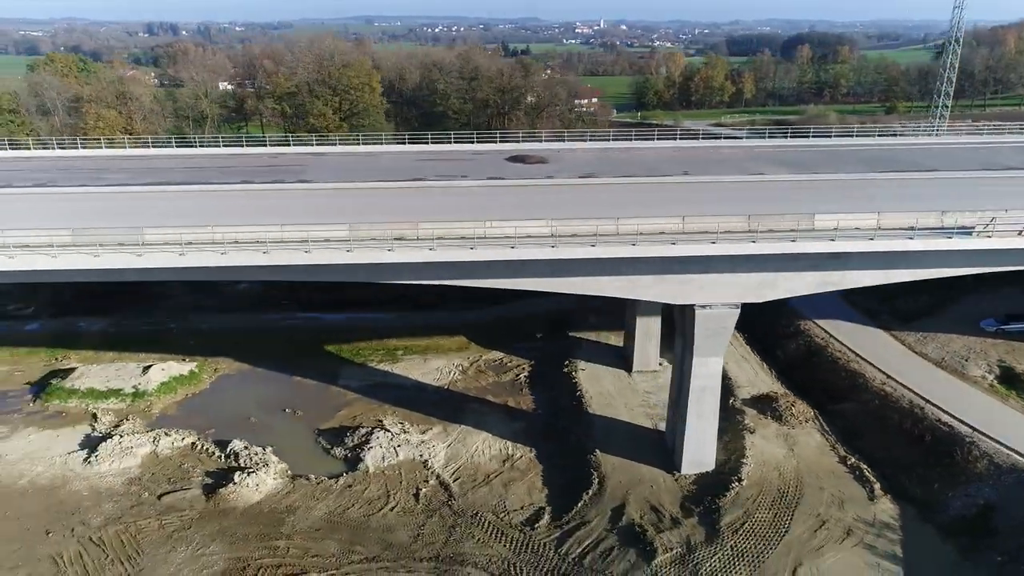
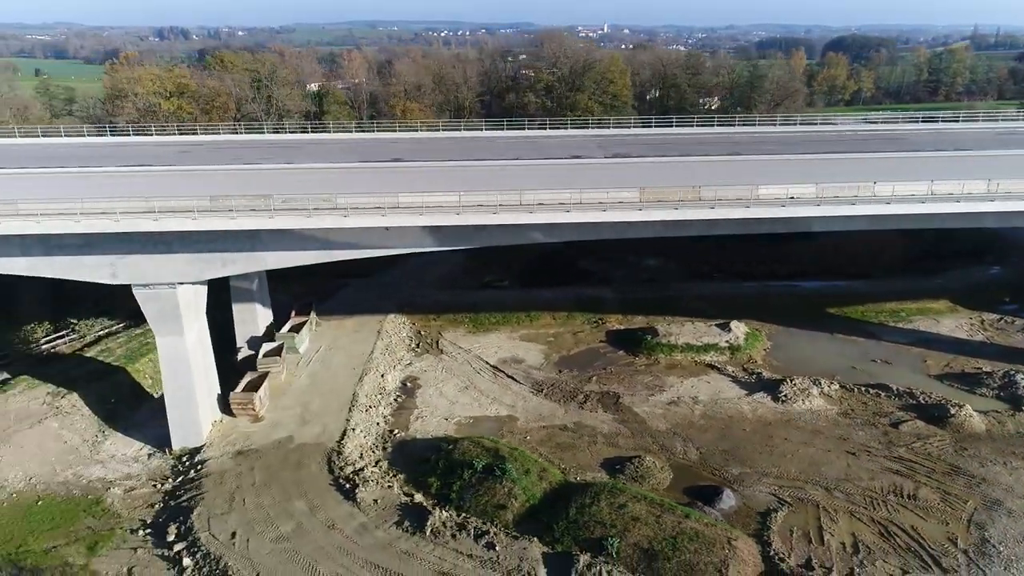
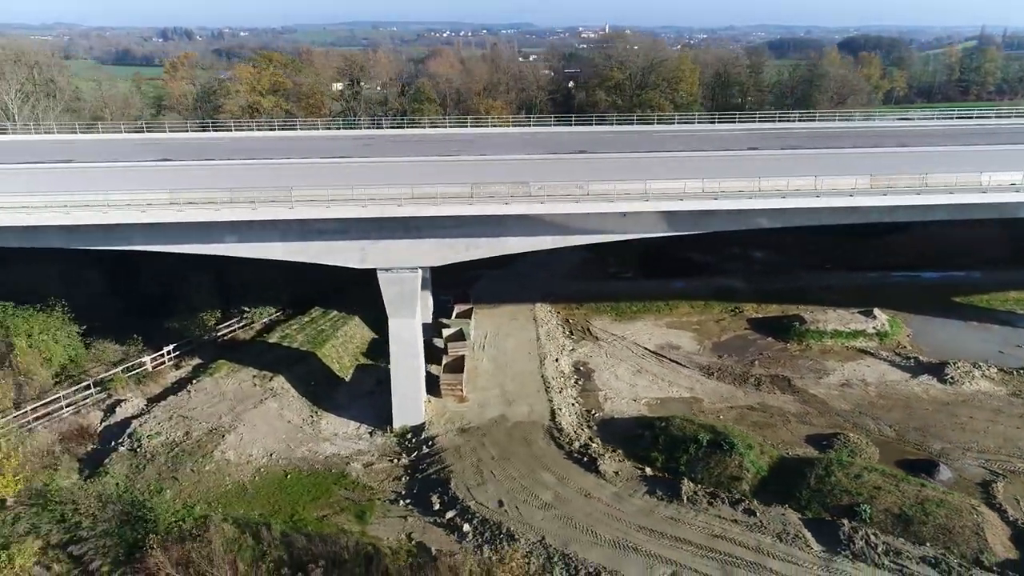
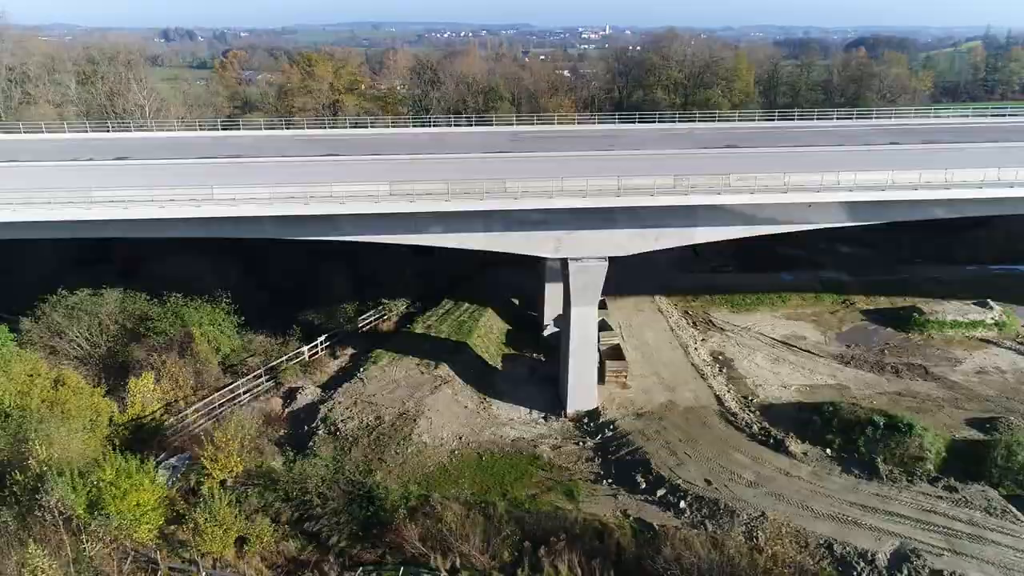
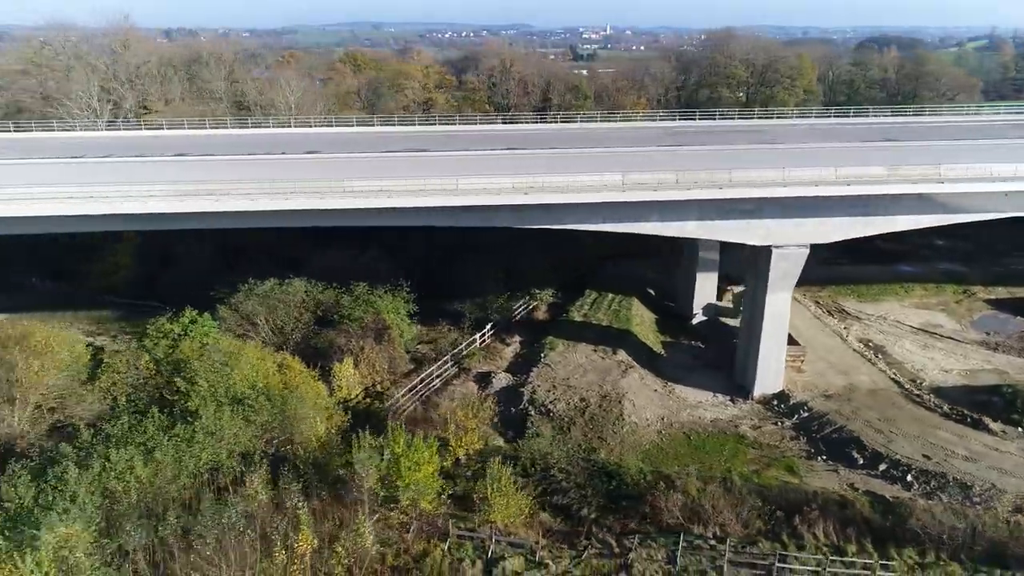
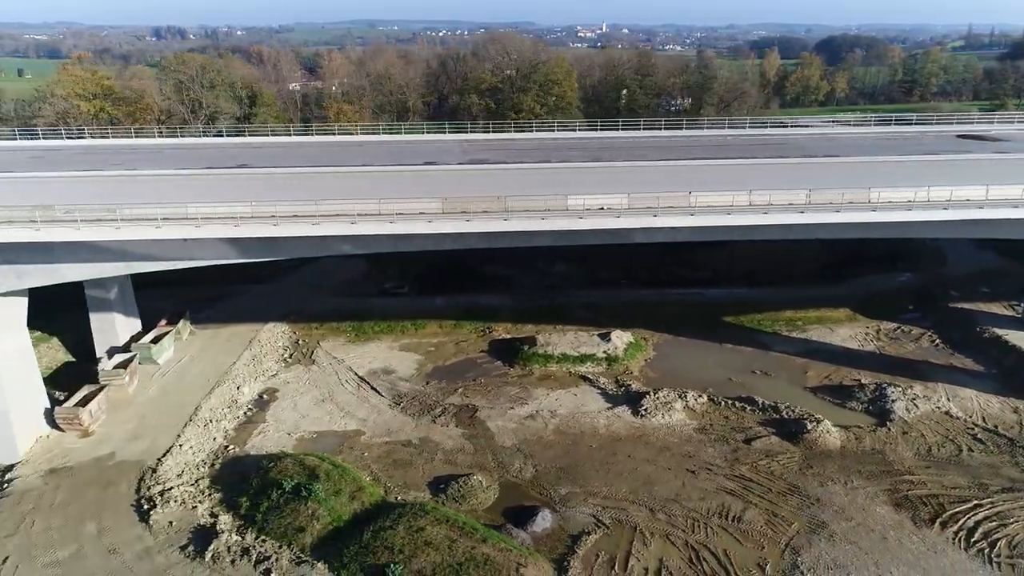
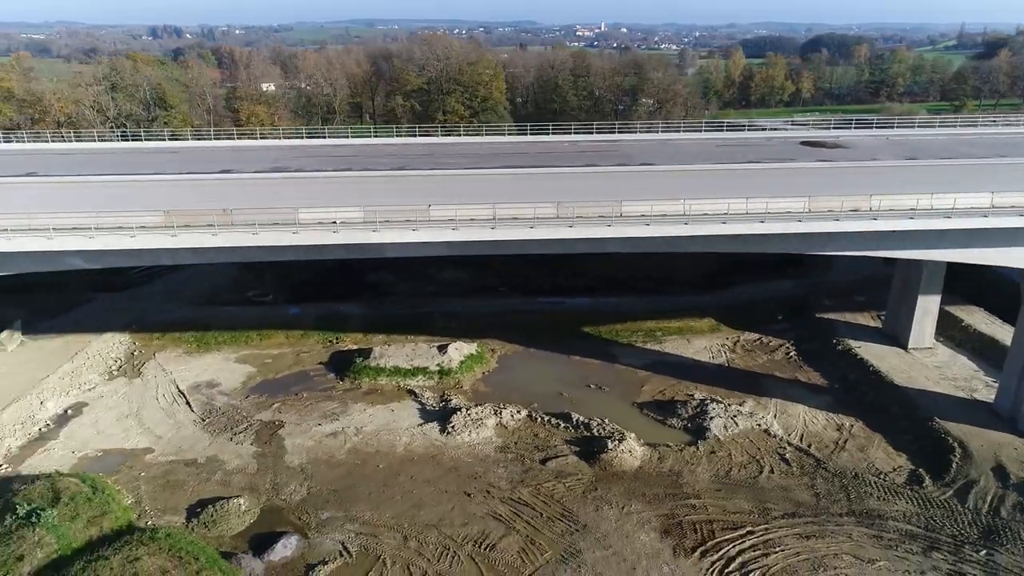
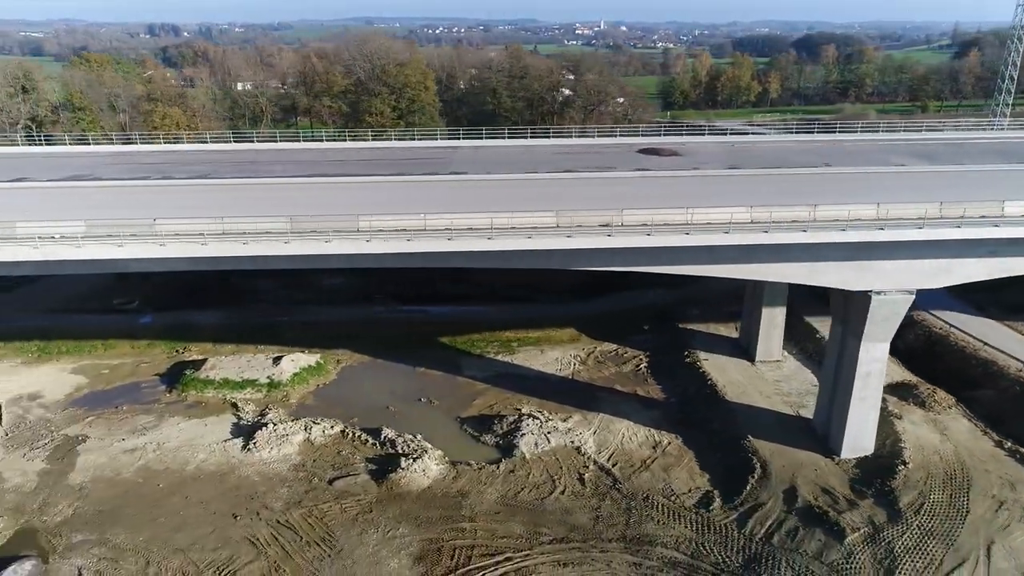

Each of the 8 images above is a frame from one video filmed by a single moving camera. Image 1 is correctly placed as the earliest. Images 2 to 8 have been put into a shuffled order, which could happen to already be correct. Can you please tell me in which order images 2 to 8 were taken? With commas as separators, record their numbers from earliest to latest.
8, 7, 6, 2, 3, 4, 5
